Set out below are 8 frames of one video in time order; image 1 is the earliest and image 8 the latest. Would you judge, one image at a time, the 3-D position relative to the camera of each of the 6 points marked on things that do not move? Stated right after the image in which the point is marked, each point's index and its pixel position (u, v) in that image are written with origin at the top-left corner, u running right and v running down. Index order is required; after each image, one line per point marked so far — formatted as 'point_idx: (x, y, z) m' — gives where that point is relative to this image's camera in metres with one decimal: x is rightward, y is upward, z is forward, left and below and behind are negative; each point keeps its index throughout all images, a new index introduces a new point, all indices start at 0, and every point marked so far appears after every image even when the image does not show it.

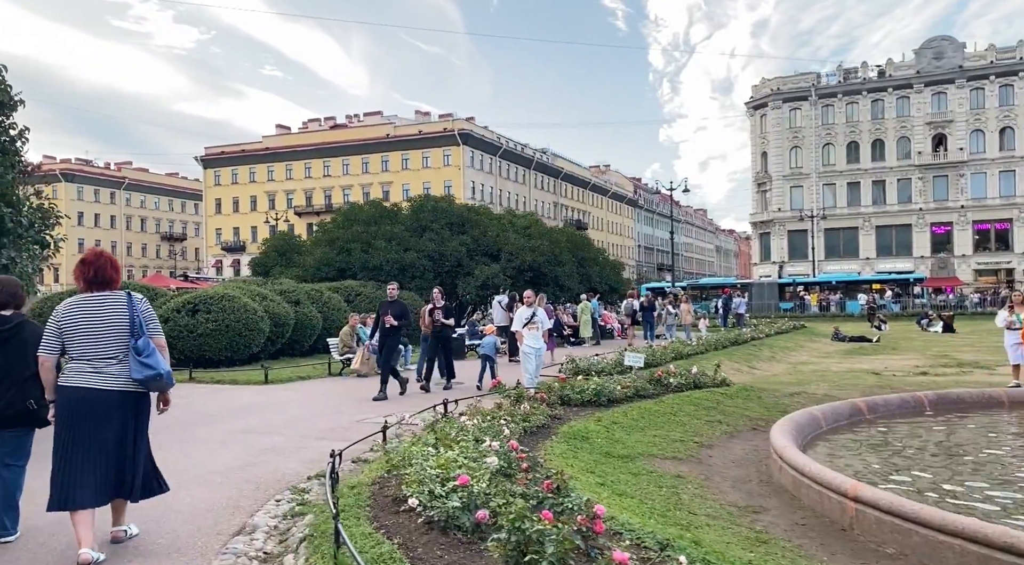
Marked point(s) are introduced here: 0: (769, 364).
0: (+6.3, -2.1, +19.6) m
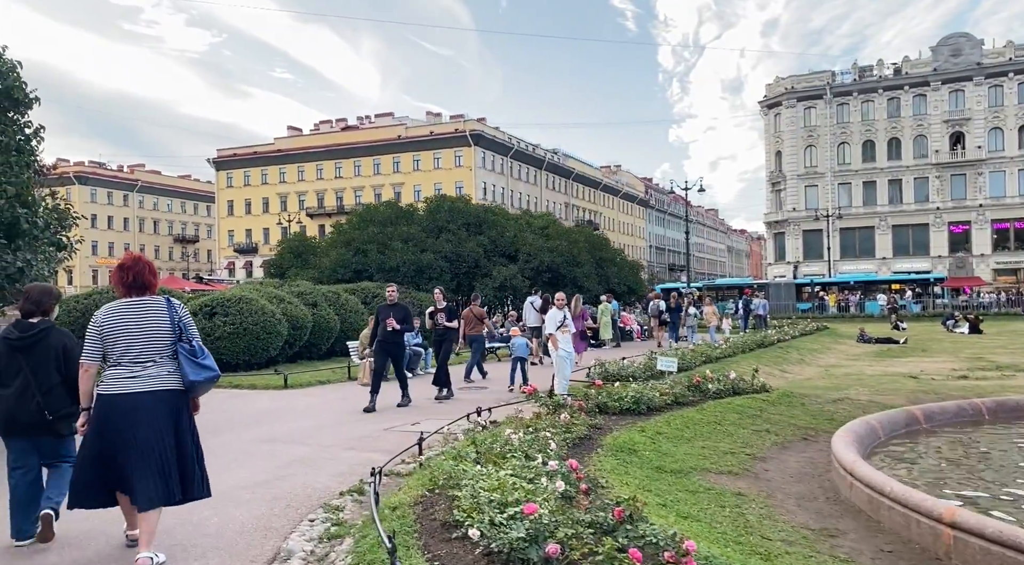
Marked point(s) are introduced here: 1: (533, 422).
0: (+6.9, -2.1, +19.0) m
1: (+0.2, -1.5, +8.4) m
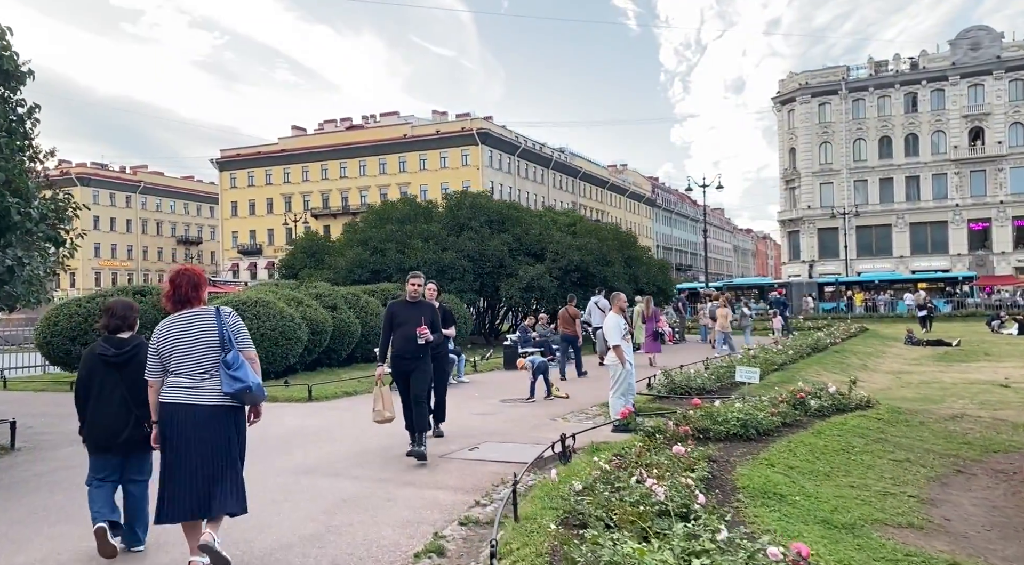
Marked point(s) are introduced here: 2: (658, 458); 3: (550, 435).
0: (+7.8, -2.1, +17.4) m
1: (+1.1, -1.5, +6.7) m
2: (+1.2, -1.5, +6.5) m
3: (+0.5, -2.1, +10.7) m
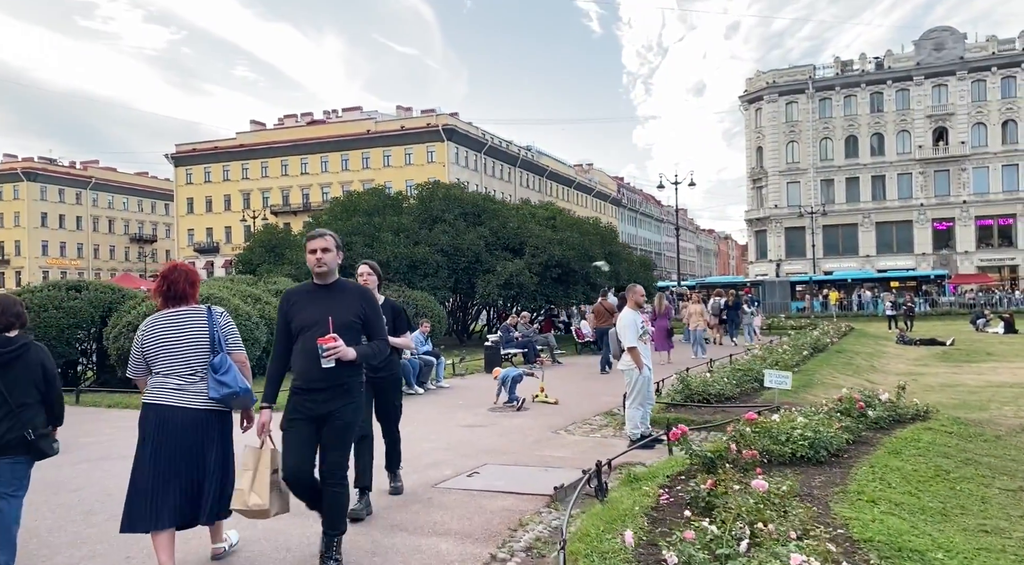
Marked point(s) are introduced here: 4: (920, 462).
0: (+7.5, -2.0, +16.0) m
1: (+1.3, -1.4, +5.1) m
2: (+1.4, -1.4, +4.8) m
3: (+0.5, -2.0, +9.0) m
4: (+3.6, -1.6, +6.8) m
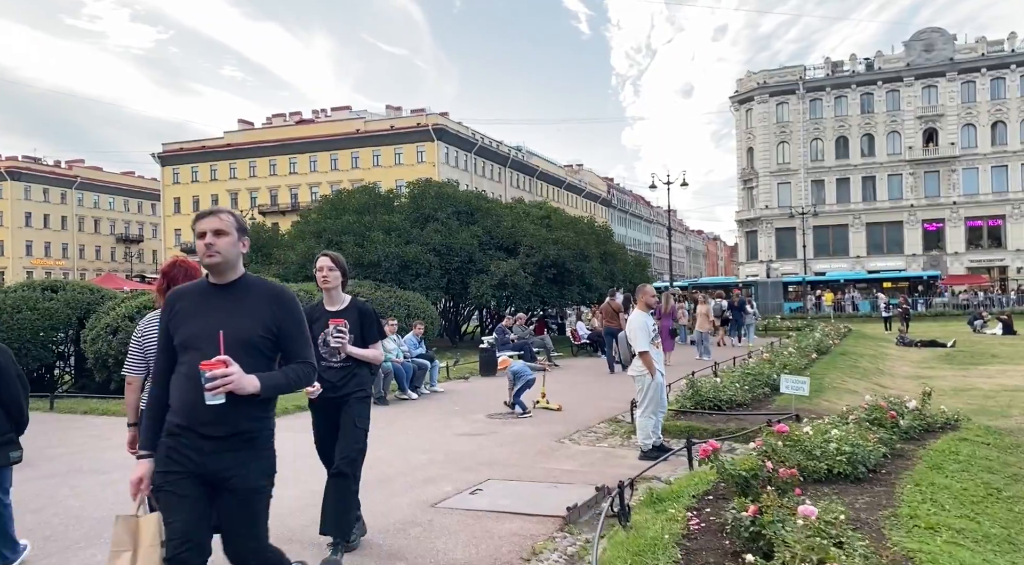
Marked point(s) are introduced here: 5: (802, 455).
0: (+7.4, -2.0, +15.5) m
1: (+1.4, -1.4, +4.5) m
2: (+1.5, -1.4, +4.2) m
3: (+0.6, -2.0, +8.4) m
4: (+3.7, -1.6, +6.3) m
5: (+2.3, -1.3, +6.1) m
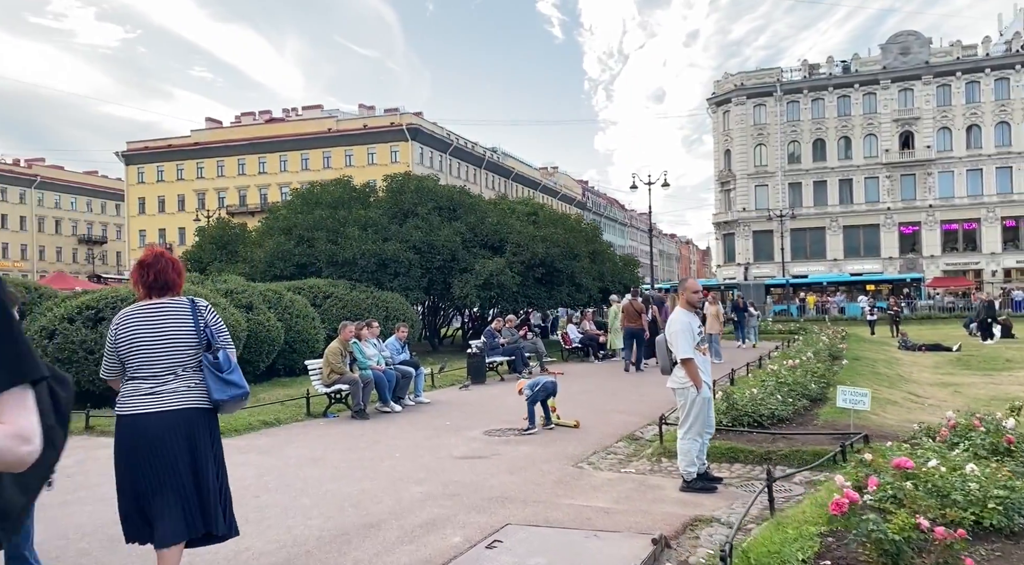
0: (+7.3, -1.9, +14.2) m
1: (+1.7, -1.3, +2.9) m
2: (+1.8, -1.3, +2.7) m
3: (+0.7, -1.9, +6.8) m
4: (+3.9, -1.5, +4.8) m
5: (+2.5, -1.3, +4.5) m
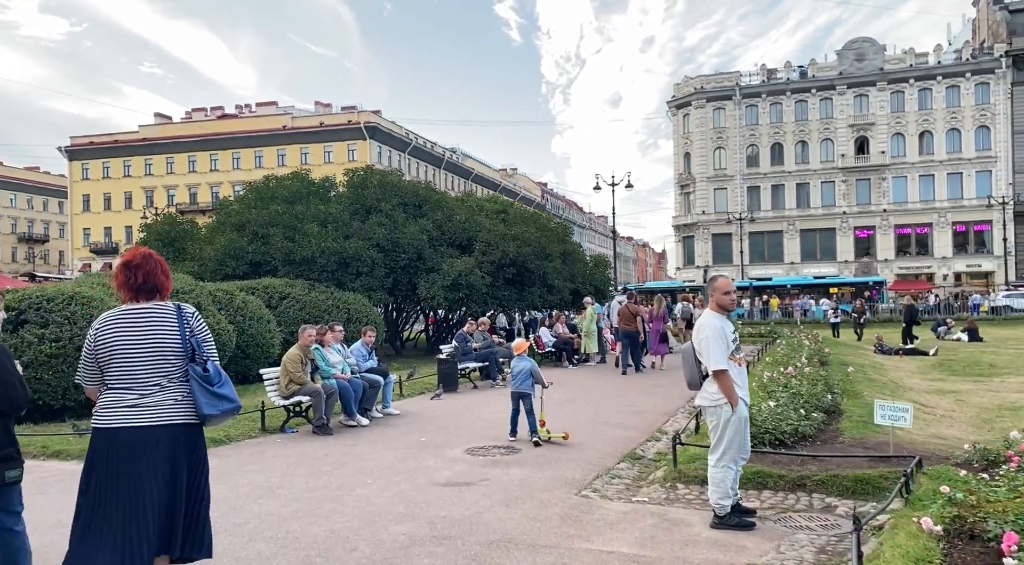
0: (+6.9, -2.0, +13.4) m
1: (+1.9, -1.3, +1.8) m
2: (+2.1, -1.3, +1.6) m
3: (+0.7, -1.9, +5.6) m
4: (+4.0, -1.5, +3.8) m
5: (+2.7, -1.3, +3.5) m
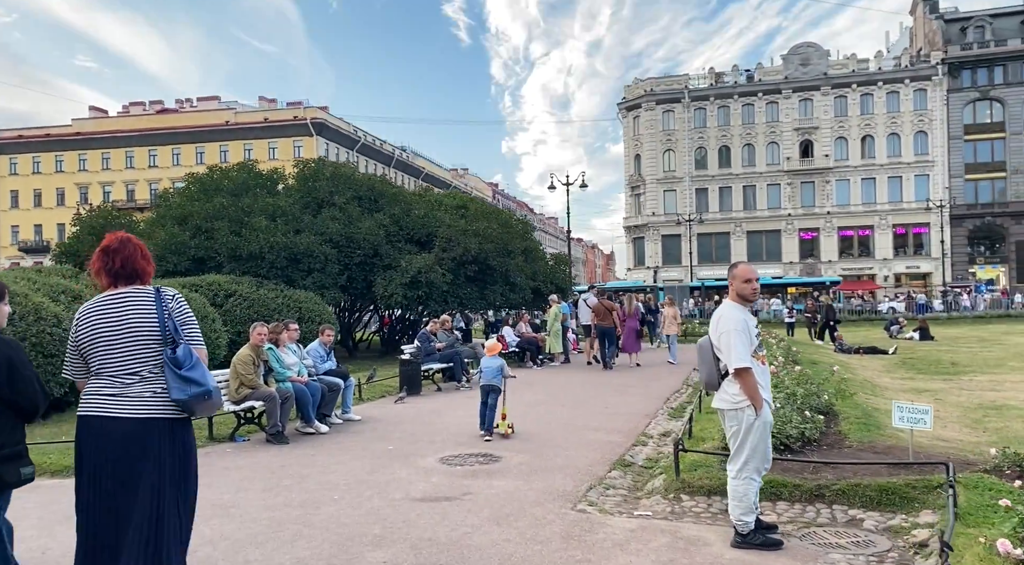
0: (+6.4, -1.9, +13.0) m
1: (+2.2, -1.2, +1.1) m
2: (+2.3, -1.2, +0.9) m
3: (+0.8, -1.8, +4.9) m
4: (+4.2, -1.4, +3.3) m
5: (+2.8, -1.2, +2.9) m
